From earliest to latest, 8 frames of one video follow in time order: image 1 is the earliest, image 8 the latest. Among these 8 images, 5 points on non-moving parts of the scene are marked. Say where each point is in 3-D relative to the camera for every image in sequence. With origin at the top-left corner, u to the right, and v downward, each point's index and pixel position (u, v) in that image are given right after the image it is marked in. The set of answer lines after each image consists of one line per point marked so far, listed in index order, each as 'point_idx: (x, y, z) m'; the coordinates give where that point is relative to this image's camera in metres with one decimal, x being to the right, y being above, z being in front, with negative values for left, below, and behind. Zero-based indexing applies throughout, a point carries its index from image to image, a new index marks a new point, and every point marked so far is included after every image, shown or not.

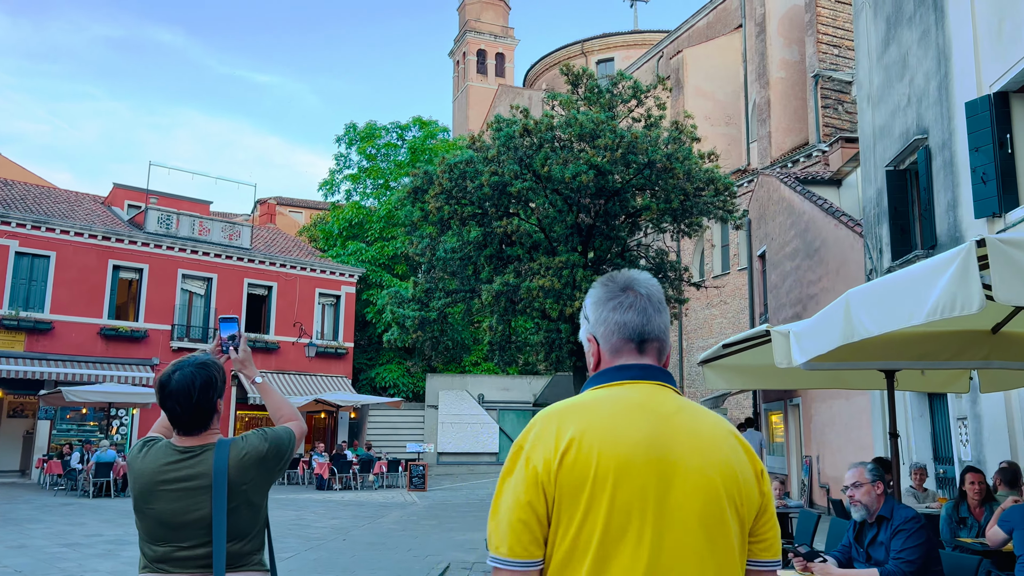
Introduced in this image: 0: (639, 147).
0: (+3.0, +3.0, +16.9) m
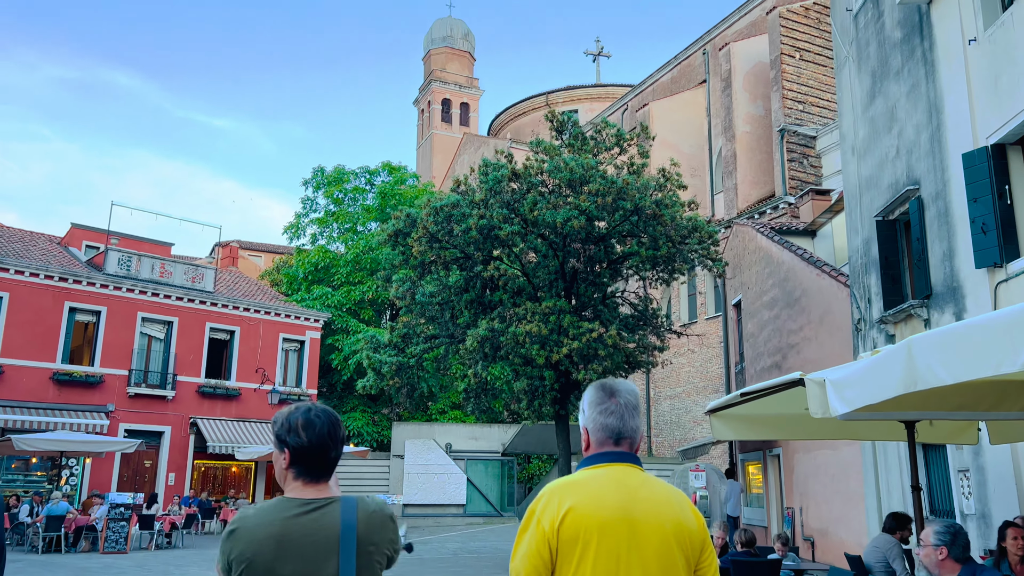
0: (+2.7, +2.0, +16.9) m
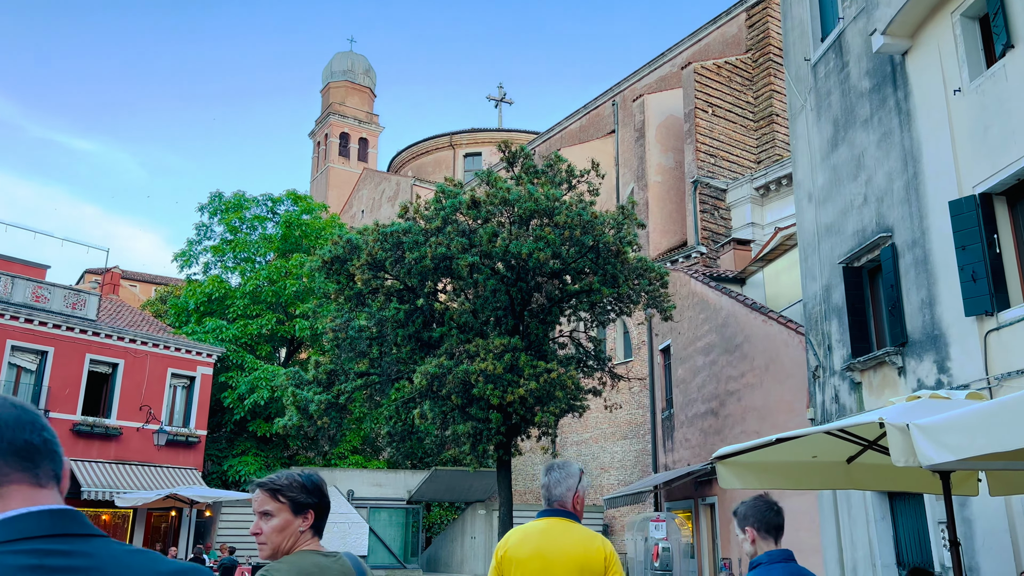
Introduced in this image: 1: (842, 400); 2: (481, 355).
0: (+1.8, +1.2, +16.3) m
1: (+5.7, -1.9, +14.1) m
2: (-0.6, -1.3, +15.5) m
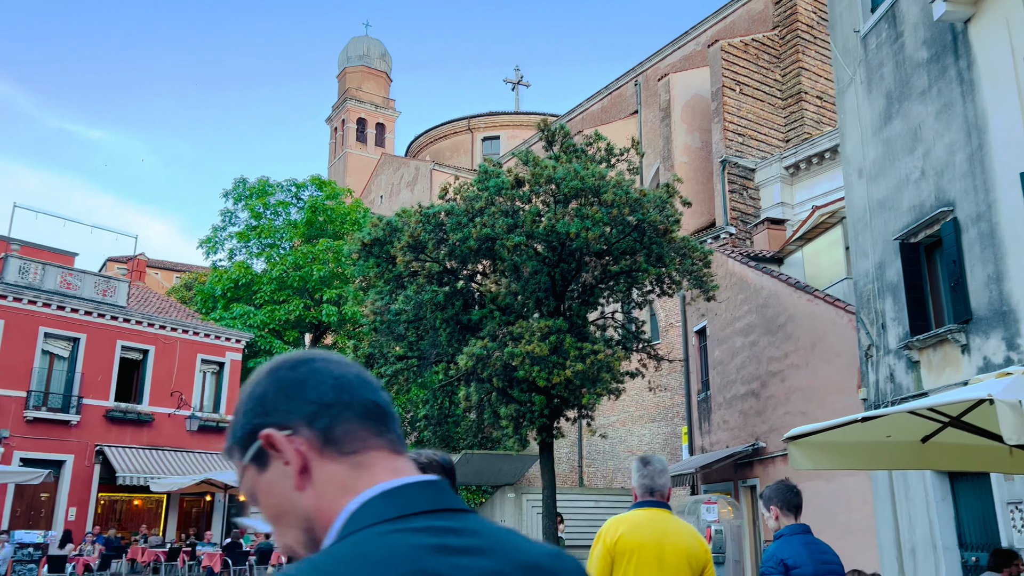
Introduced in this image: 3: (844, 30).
0: (+2.6, +1.6, +16.1) m
1: (+6.6, -1.5, +13.8) m
2: (+0.3, -0.9, +15.3) m
3: (+6.6, +5.1, +16.2) m
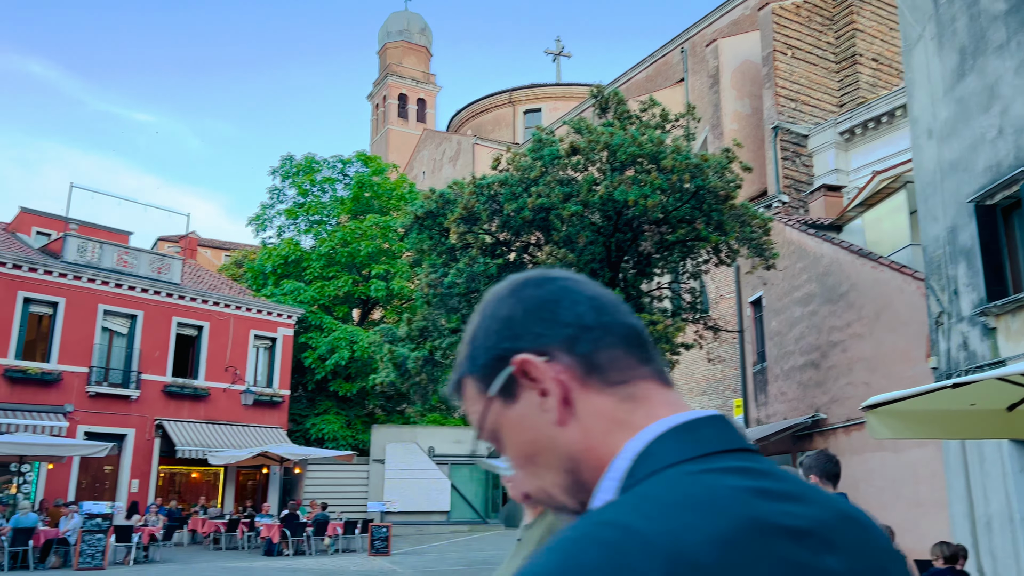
0: (+3.6, +2.2, +15.7) m
1: (+7.6, -1.0, +13.3) m
2: (+1.3, -0.4, +15.1) m
3: (+7.7, +5.8, +15.5) m
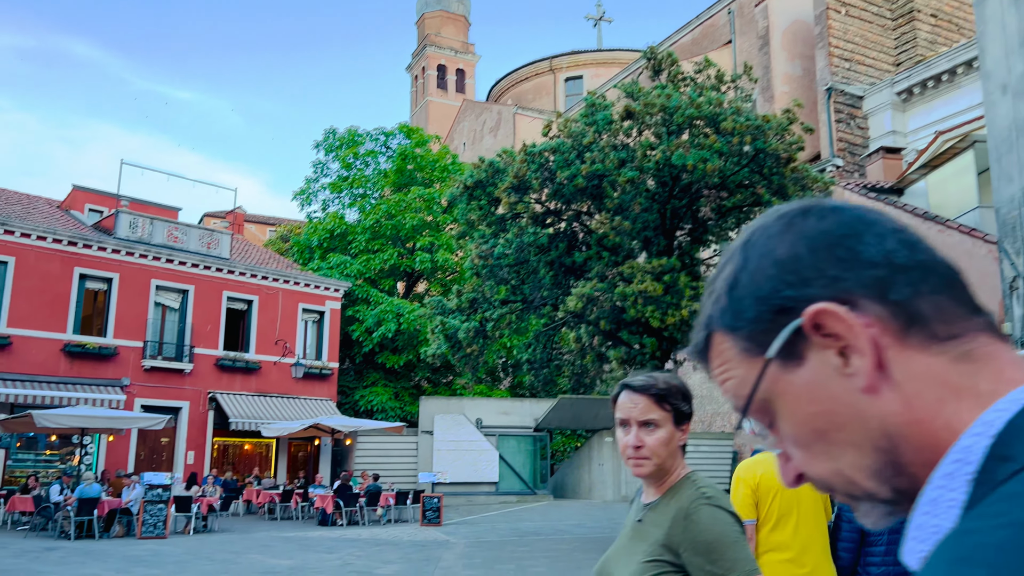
0: (+4.6, +2.8, +15.1) m
1: (+8.4, -0.4, +12.6) m
2: (+2.3, +0.2, +14.8) m
3: (+8.6, +6.5, +14.6) m
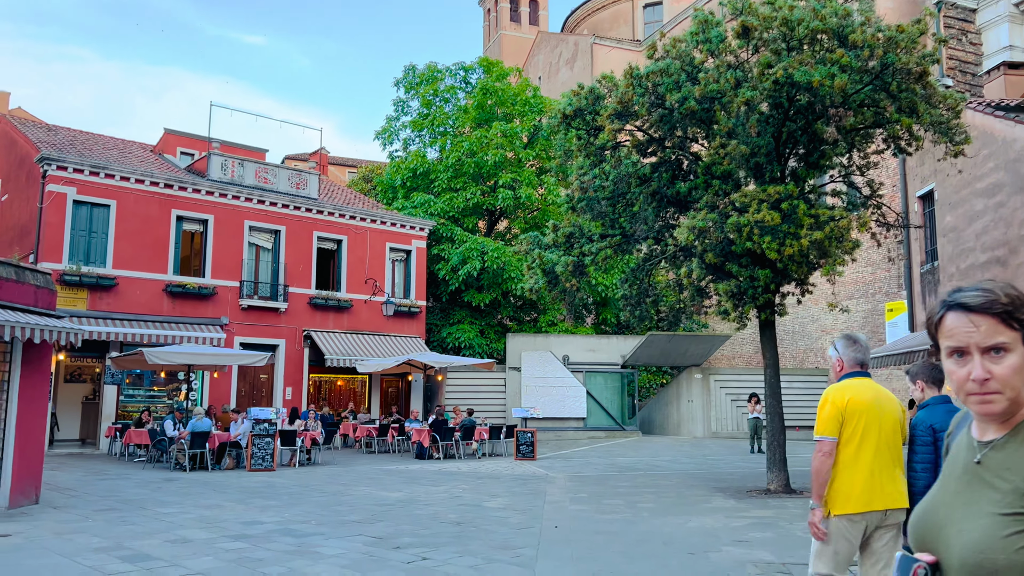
0: (+6.4, +4.1, +14.0) m
1: (+10.1, +0.8, +11.4) m
2: (+4.2, +1.4, +14.1) m
3: (+10.3, +7.7, +12.9) m
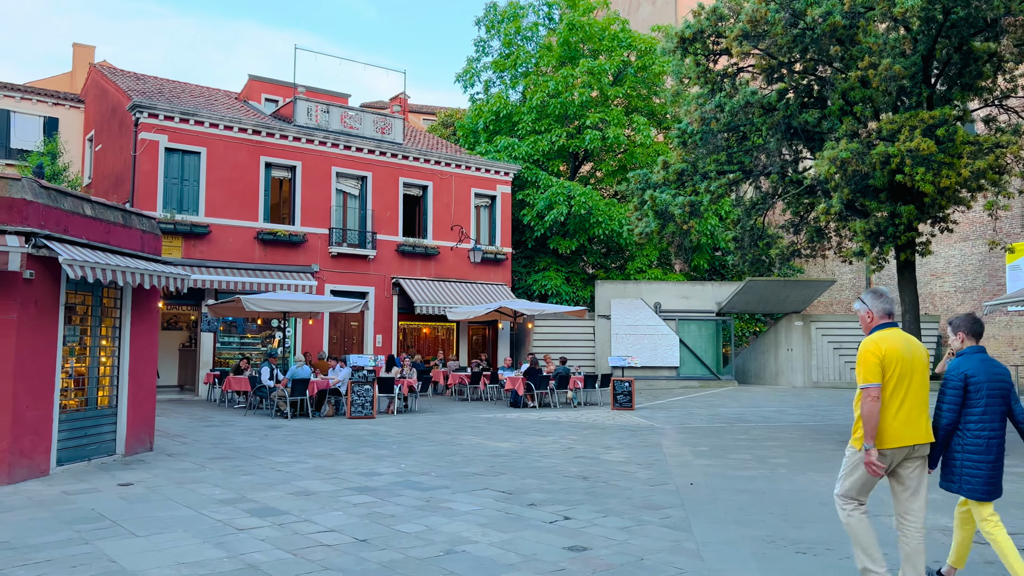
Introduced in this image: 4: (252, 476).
0: (+8.3, +5.1, +12.2) m
1: (+11.8, +1.6, +9.6) m
2: (+6.1, +2.4, +12.6) m
3: (+12.0, +8.6, +10.6) m
4: (-3.5, -2.5, +10.8) m
